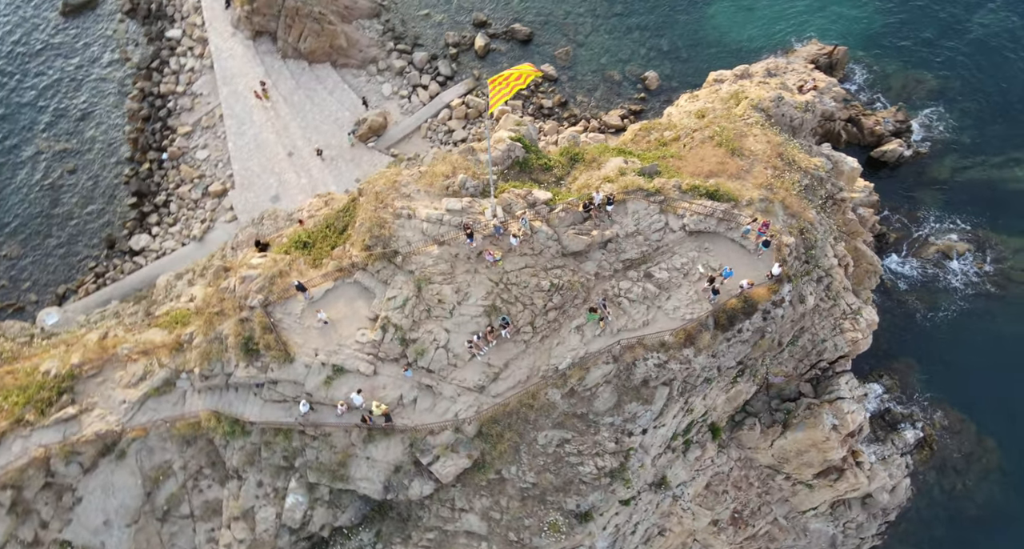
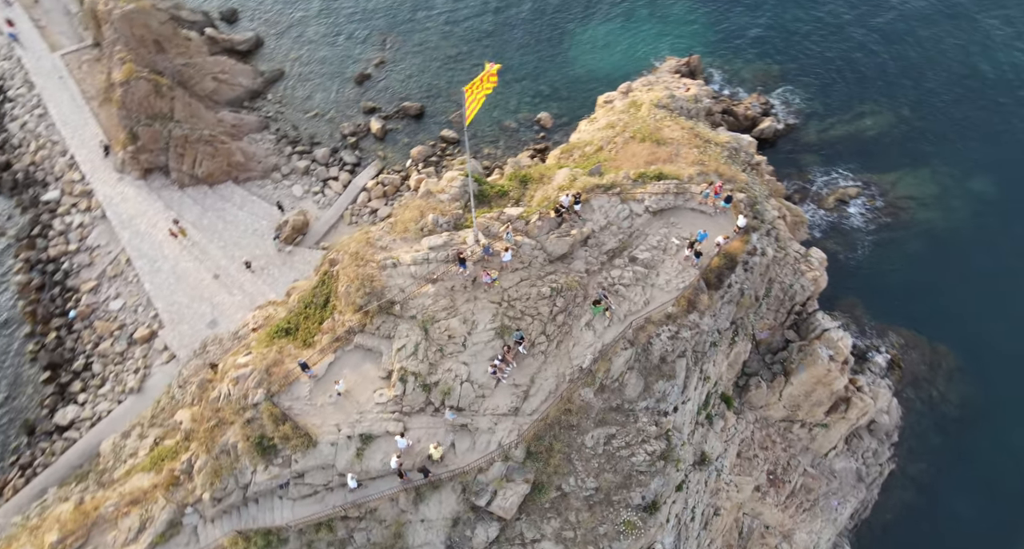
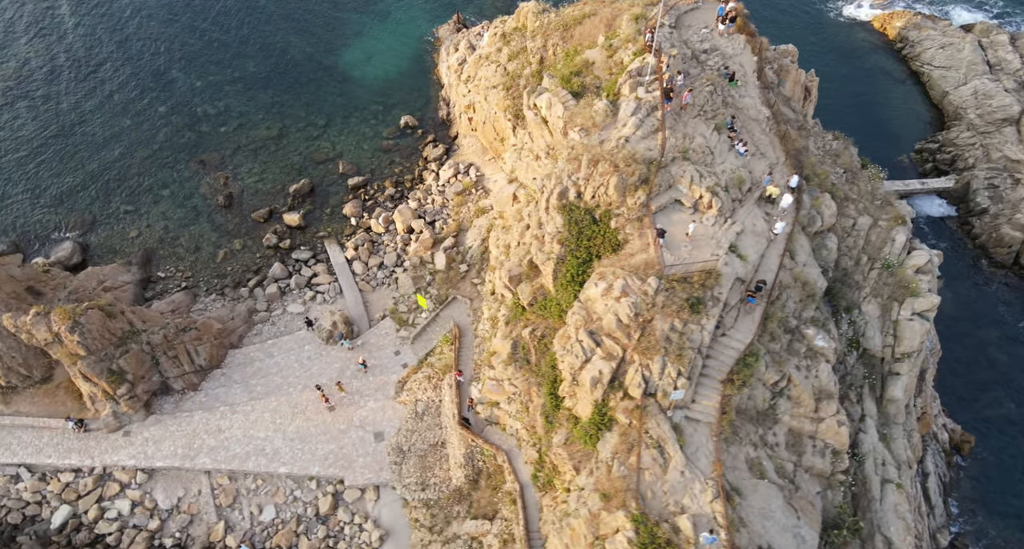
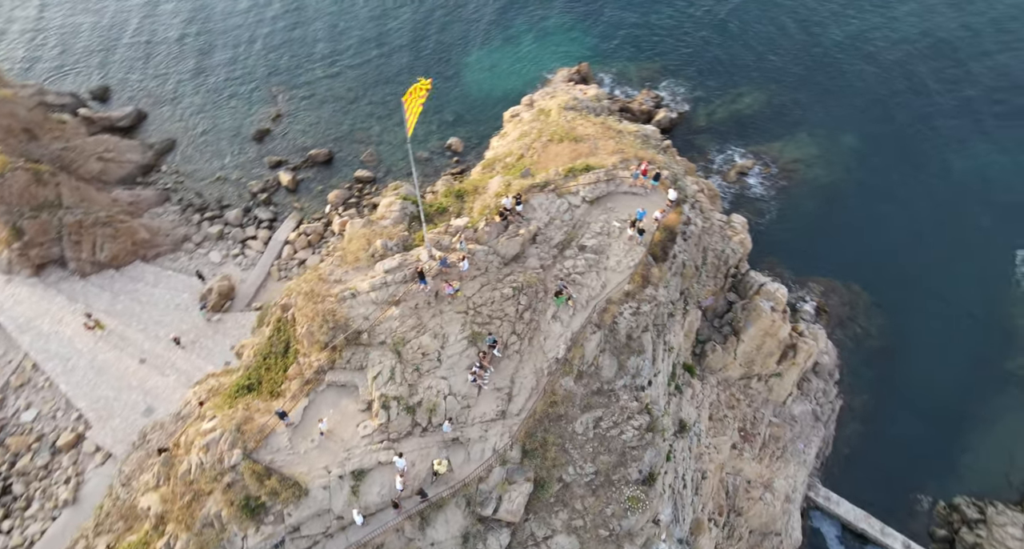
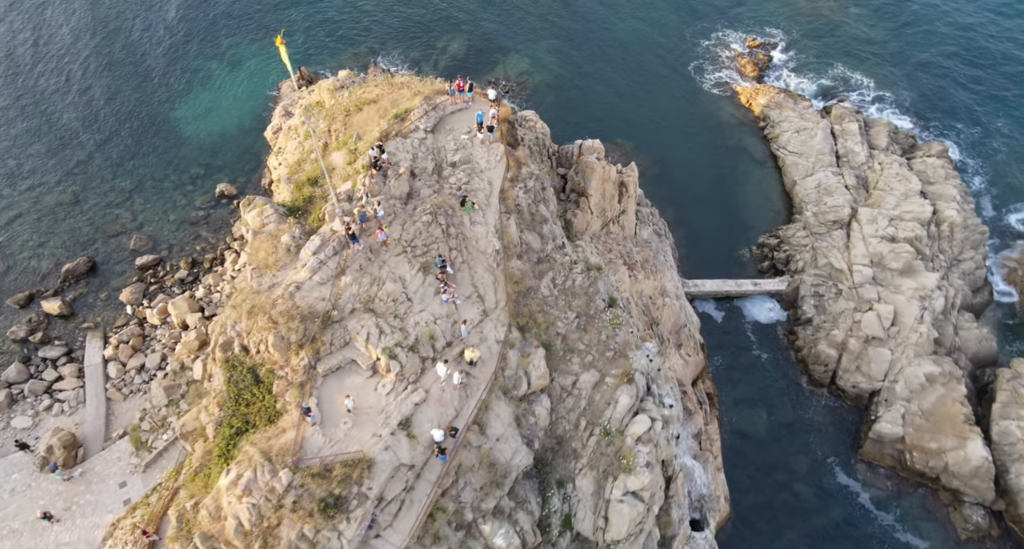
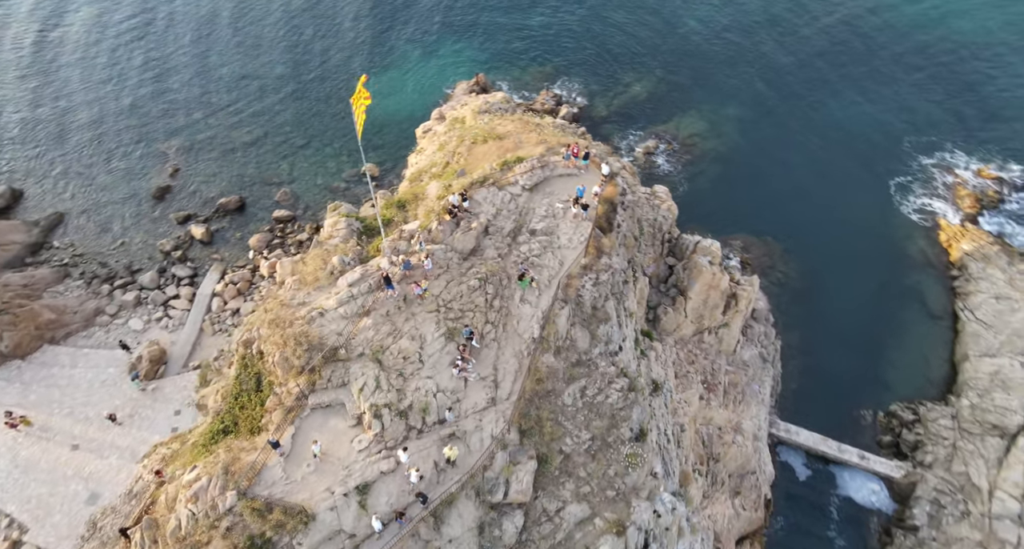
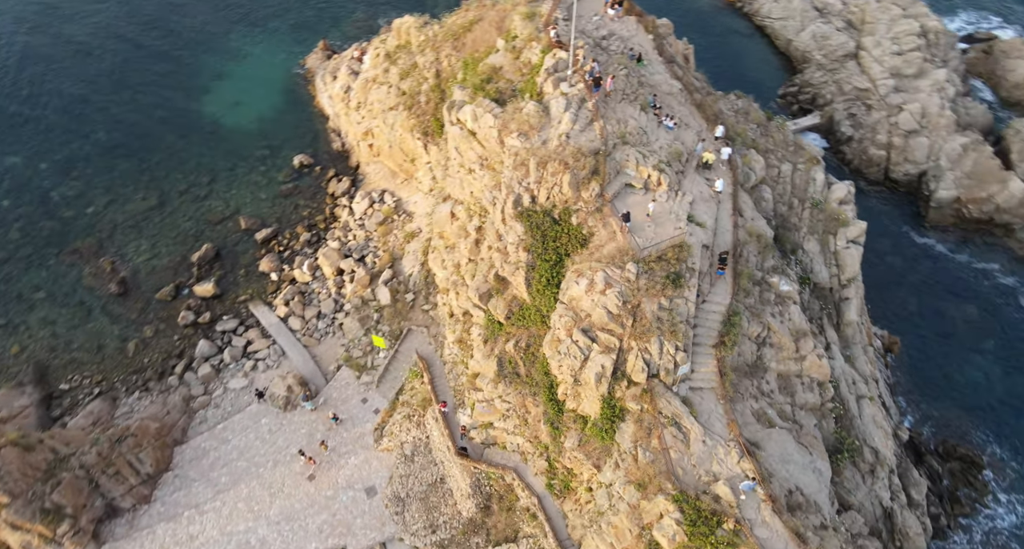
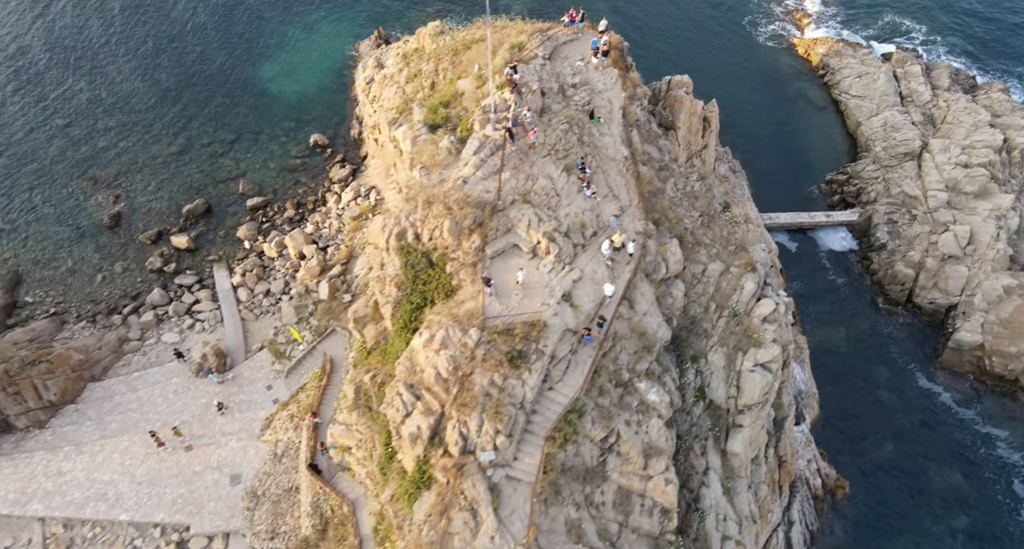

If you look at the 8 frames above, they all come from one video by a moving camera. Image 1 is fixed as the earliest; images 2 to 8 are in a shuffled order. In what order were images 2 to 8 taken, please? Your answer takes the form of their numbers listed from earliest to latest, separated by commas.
2, 4, 6, 5, 8, 3, 7
